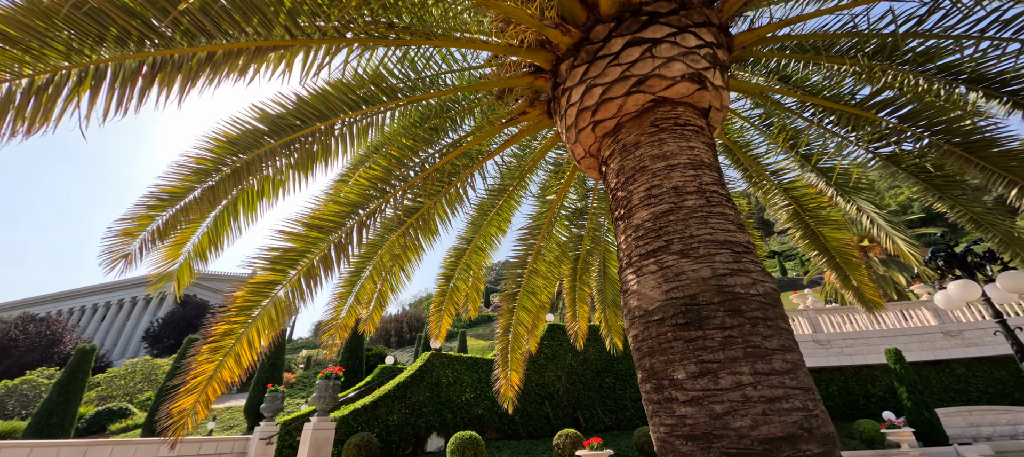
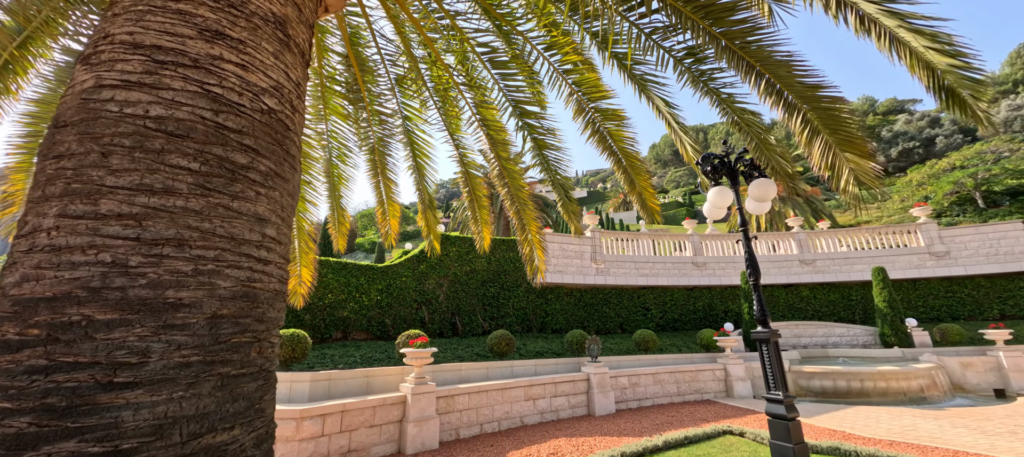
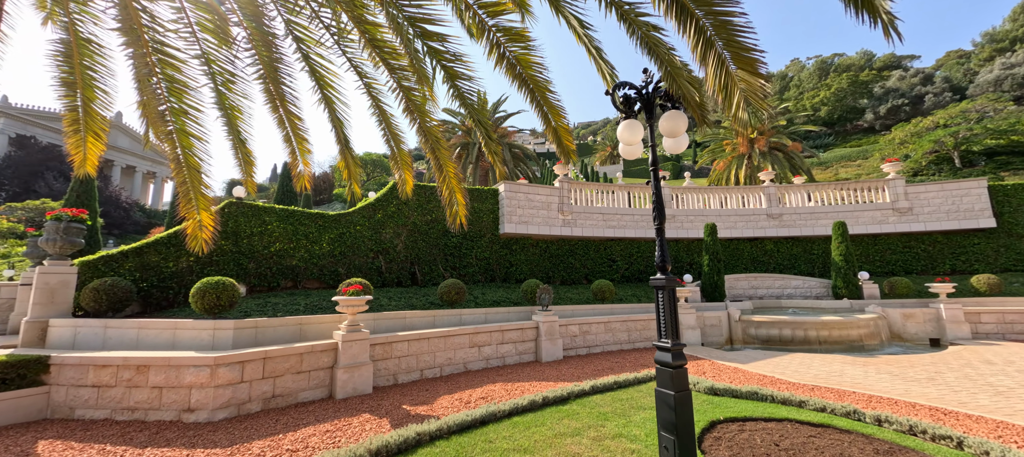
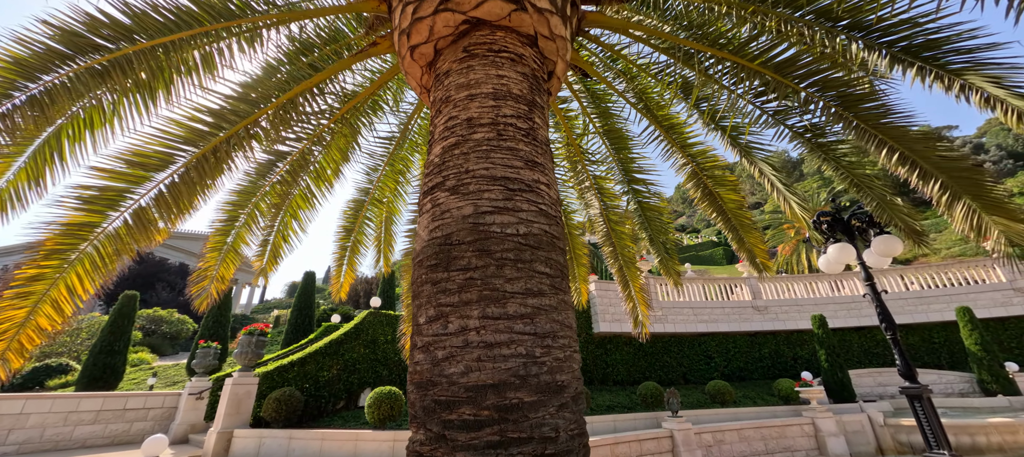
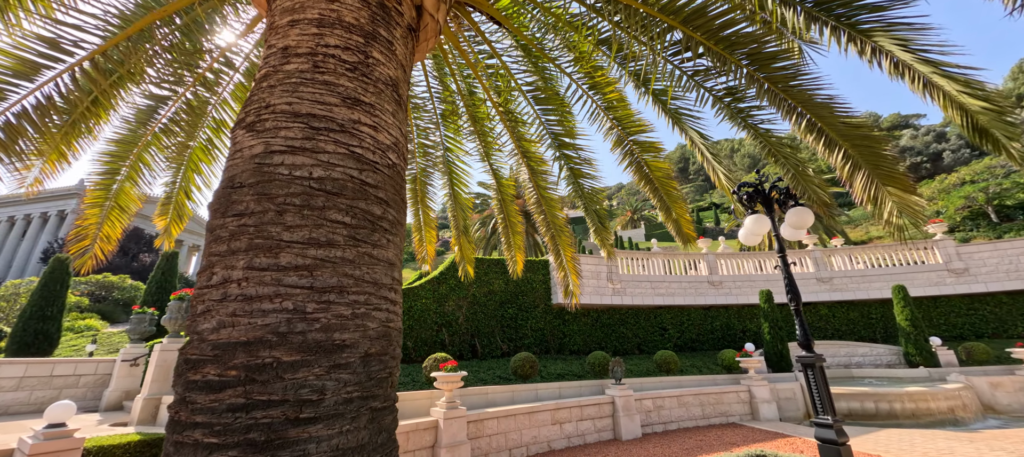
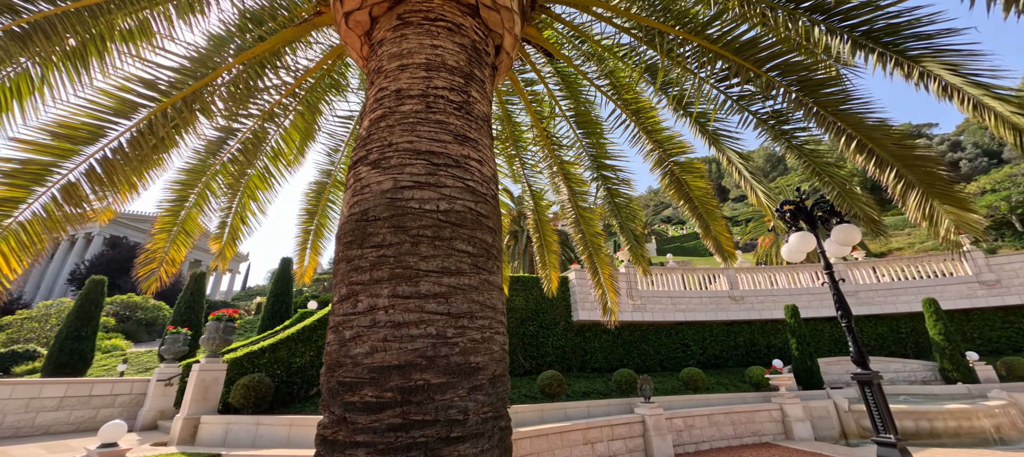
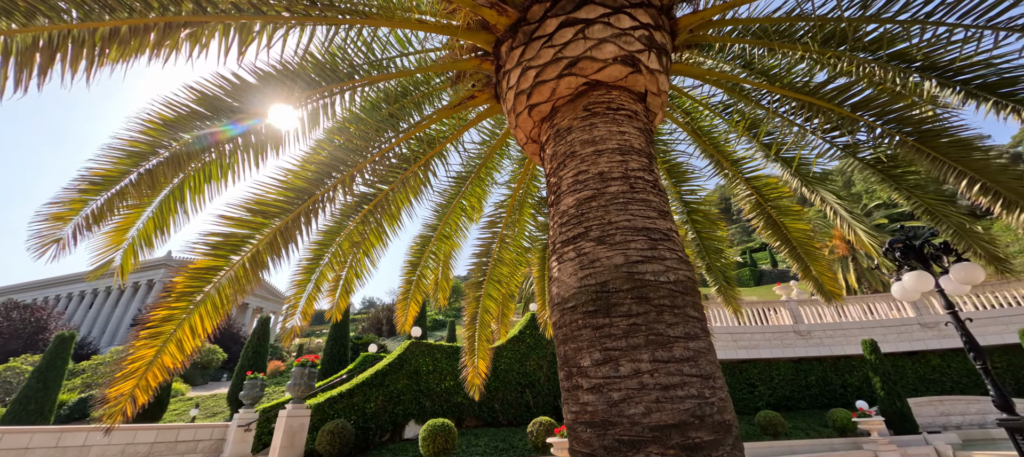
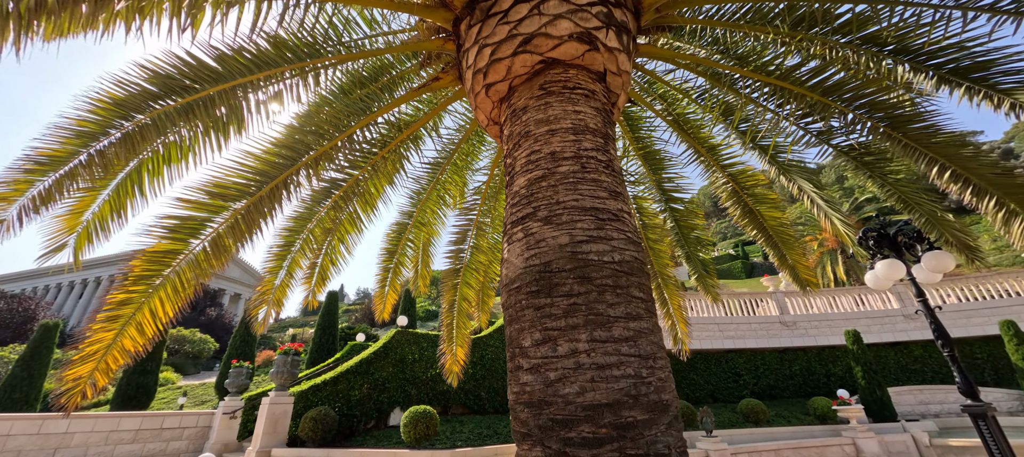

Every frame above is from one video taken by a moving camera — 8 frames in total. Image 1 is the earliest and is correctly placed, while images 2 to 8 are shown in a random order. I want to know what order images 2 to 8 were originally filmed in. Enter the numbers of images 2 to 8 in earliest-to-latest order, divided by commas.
7, 8, 4, 6, 5, 2, 3
